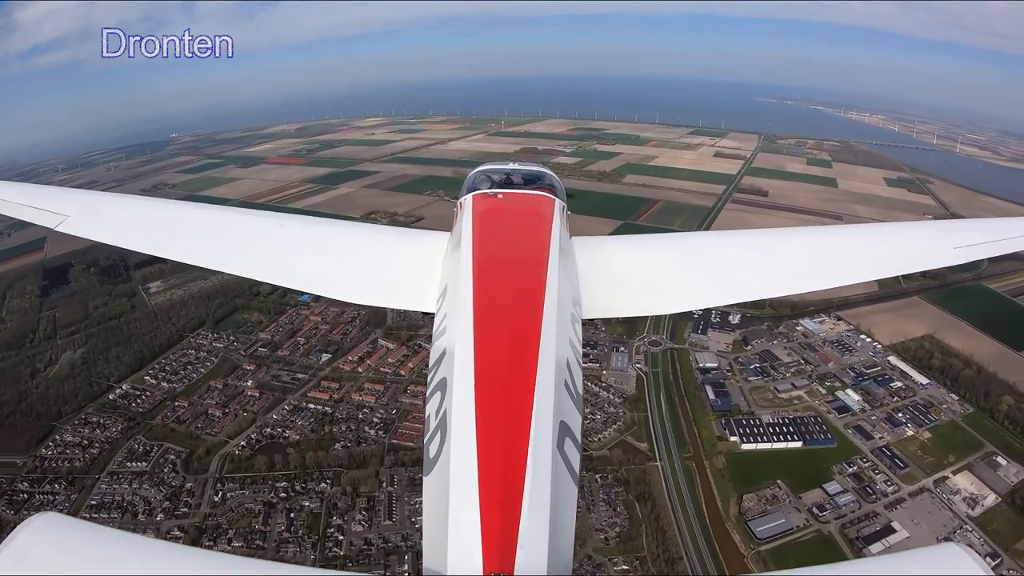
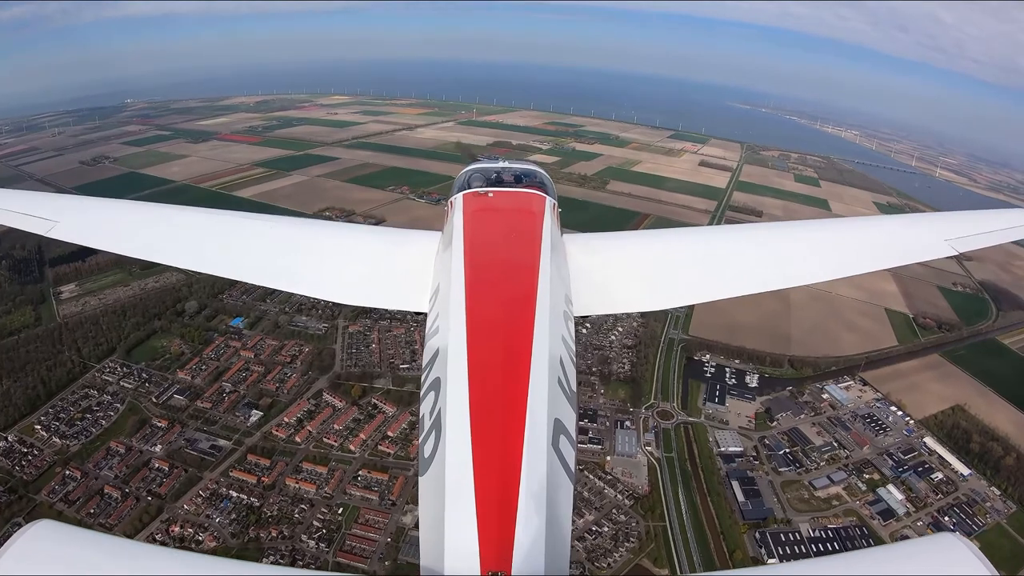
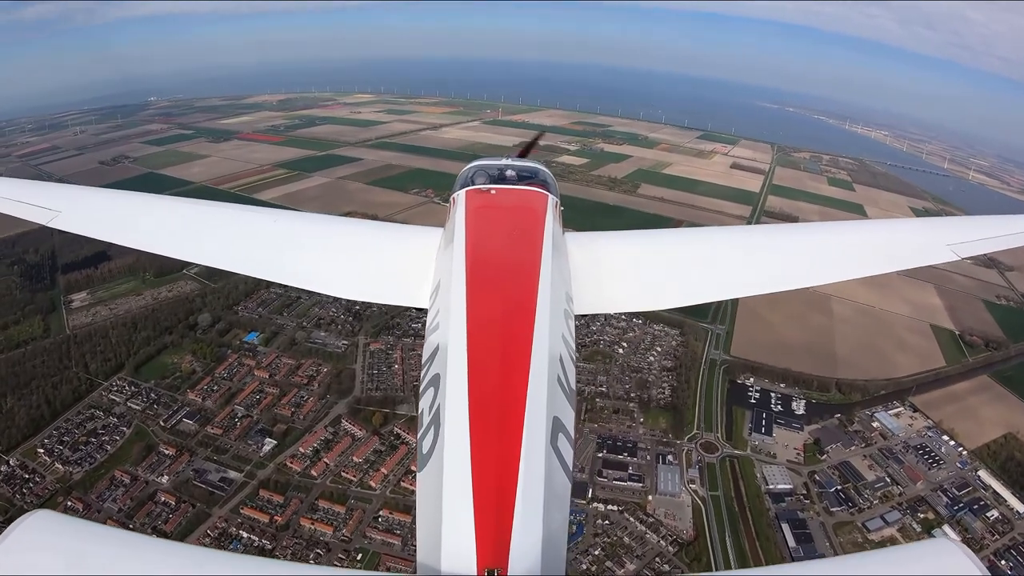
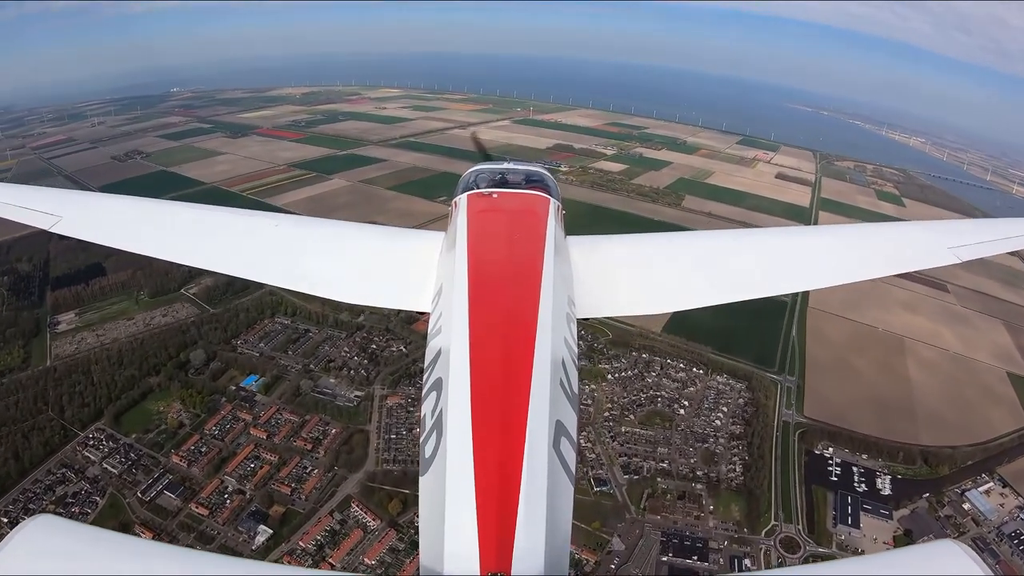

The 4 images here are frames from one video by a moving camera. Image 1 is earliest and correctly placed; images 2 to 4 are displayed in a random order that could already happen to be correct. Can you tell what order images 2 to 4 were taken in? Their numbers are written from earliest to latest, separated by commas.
2, 3, 4
